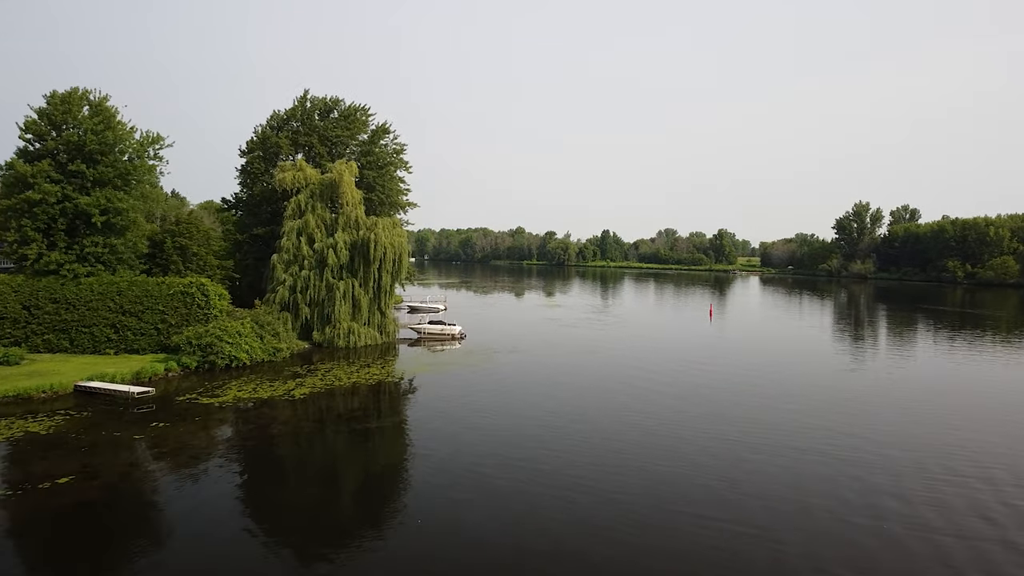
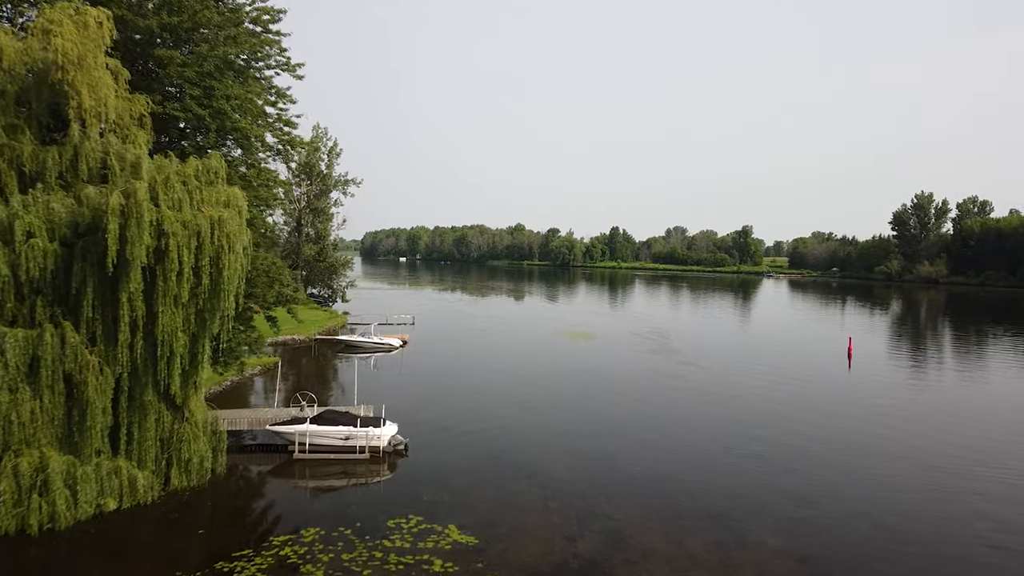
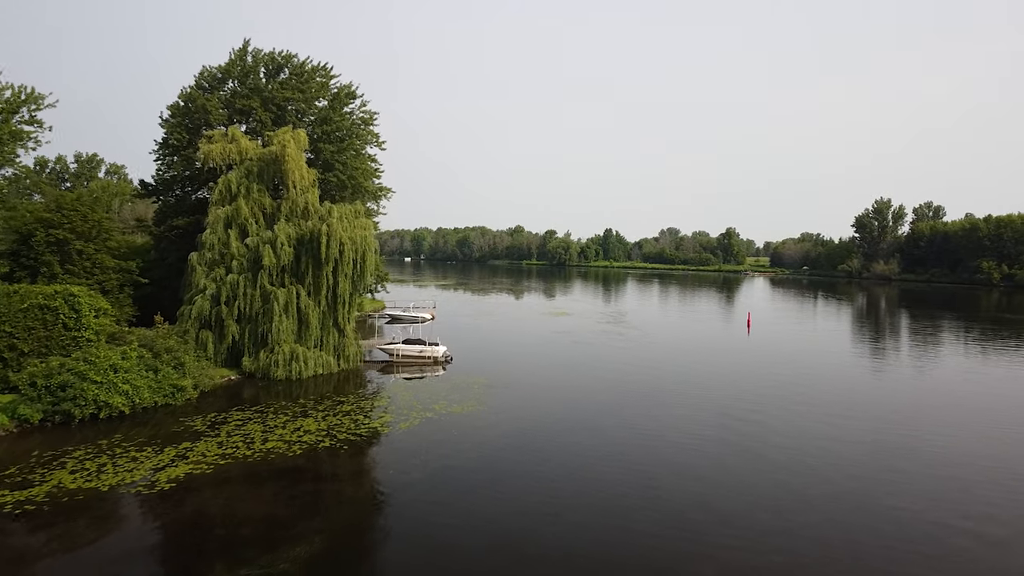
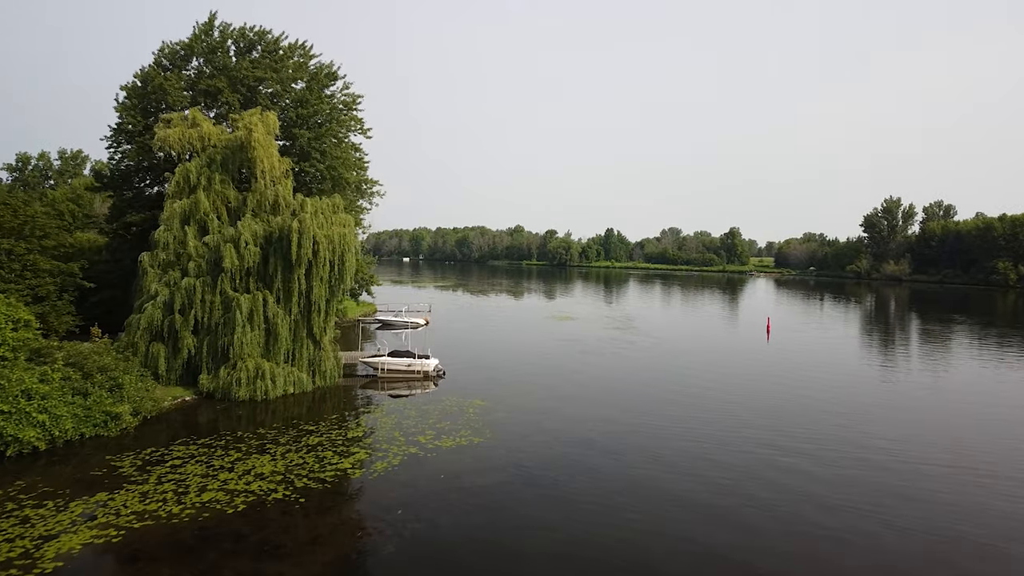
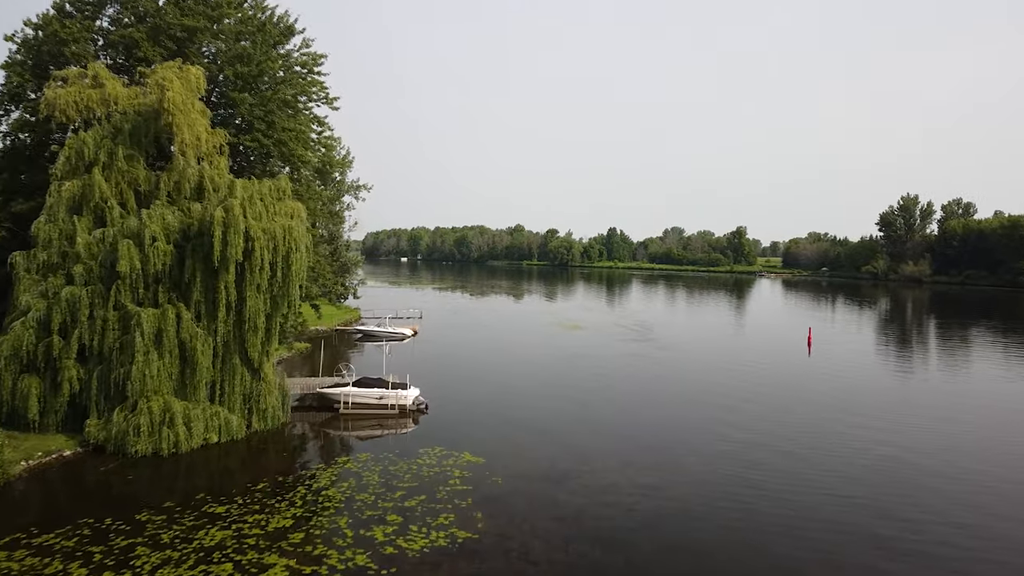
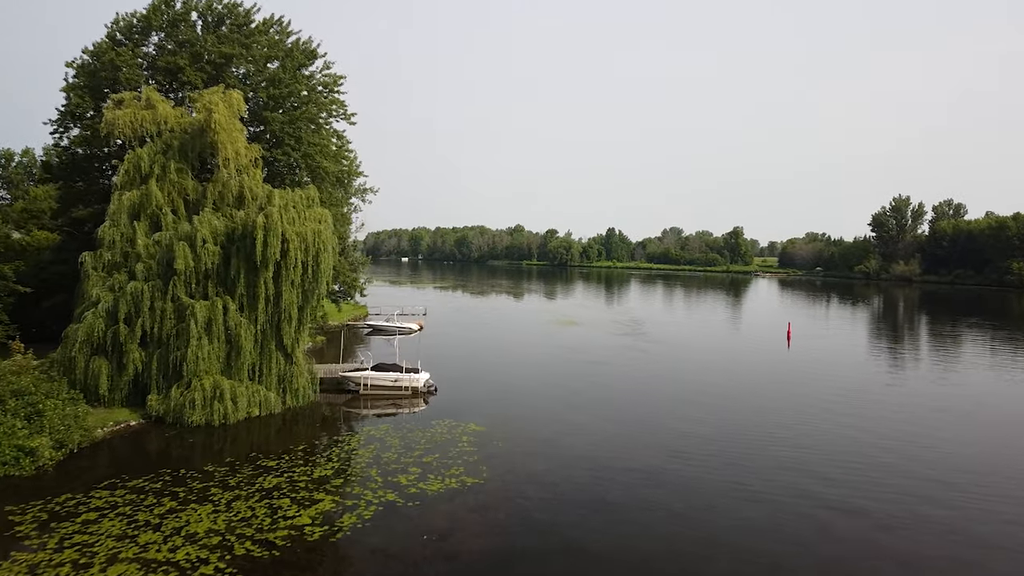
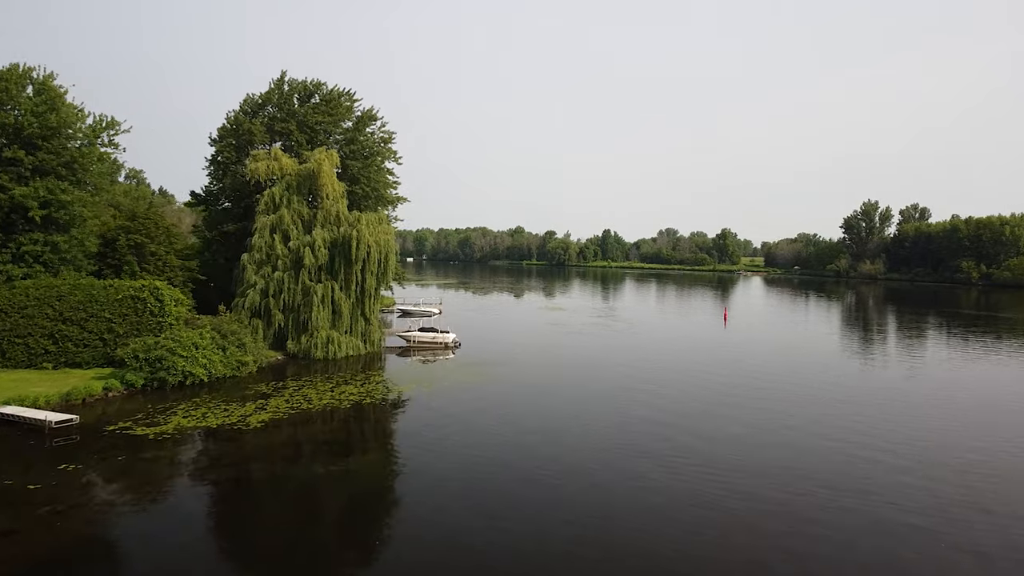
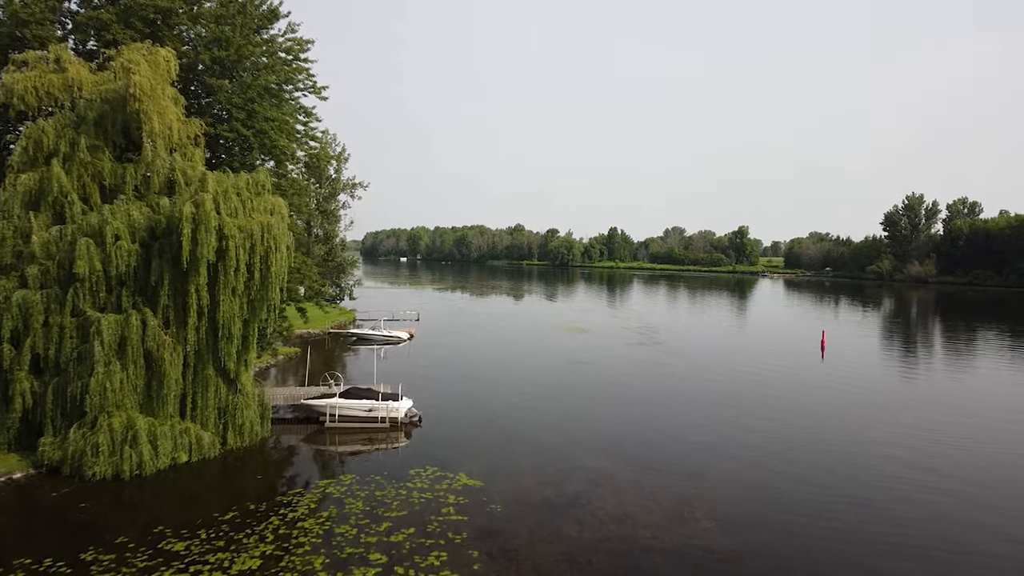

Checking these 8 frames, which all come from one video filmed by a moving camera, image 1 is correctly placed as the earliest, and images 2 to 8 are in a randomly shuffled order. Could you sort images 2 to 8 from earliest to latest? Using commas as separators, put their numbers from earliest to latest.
7, 3, 4, 6, 5, 8, 2
